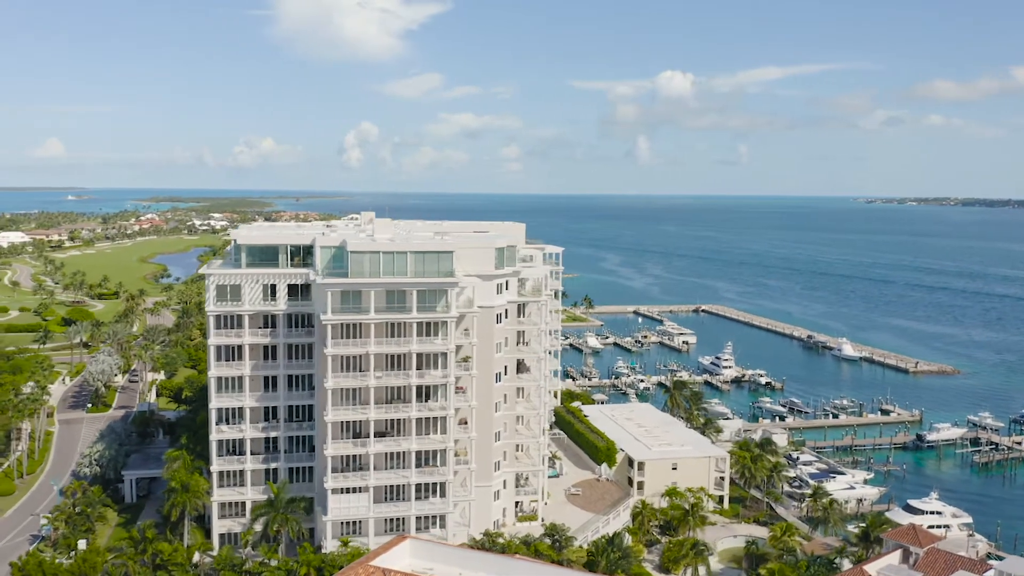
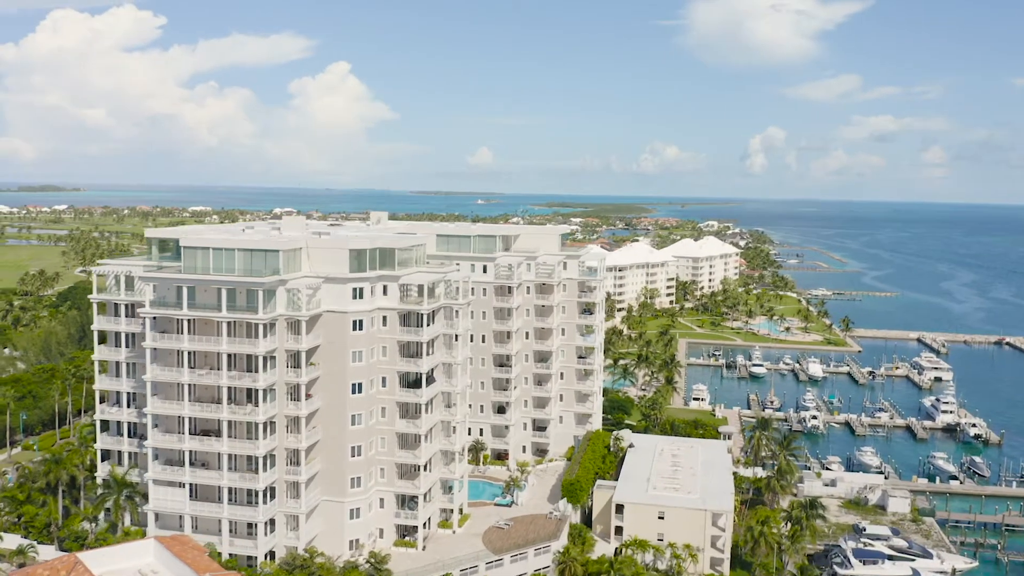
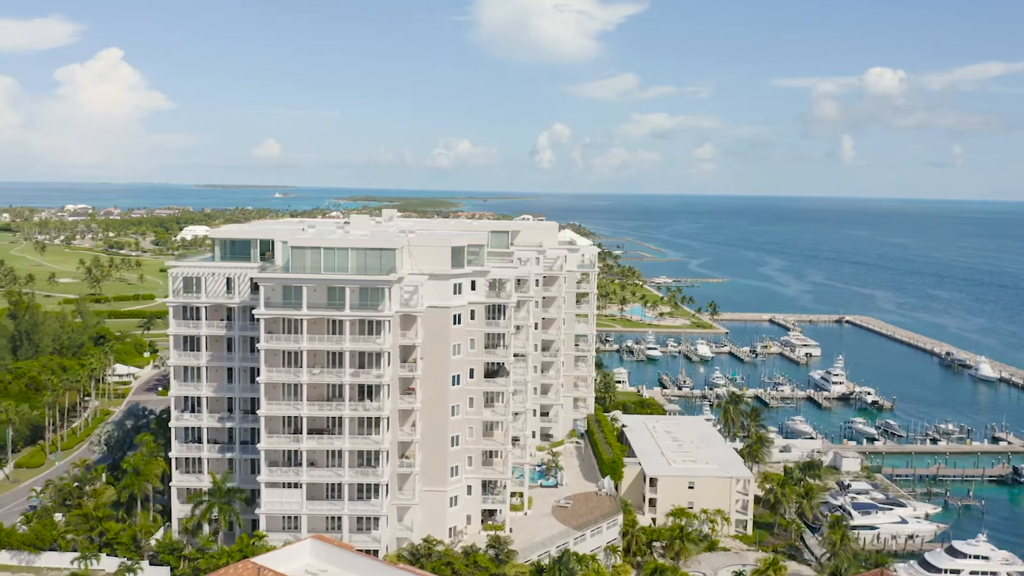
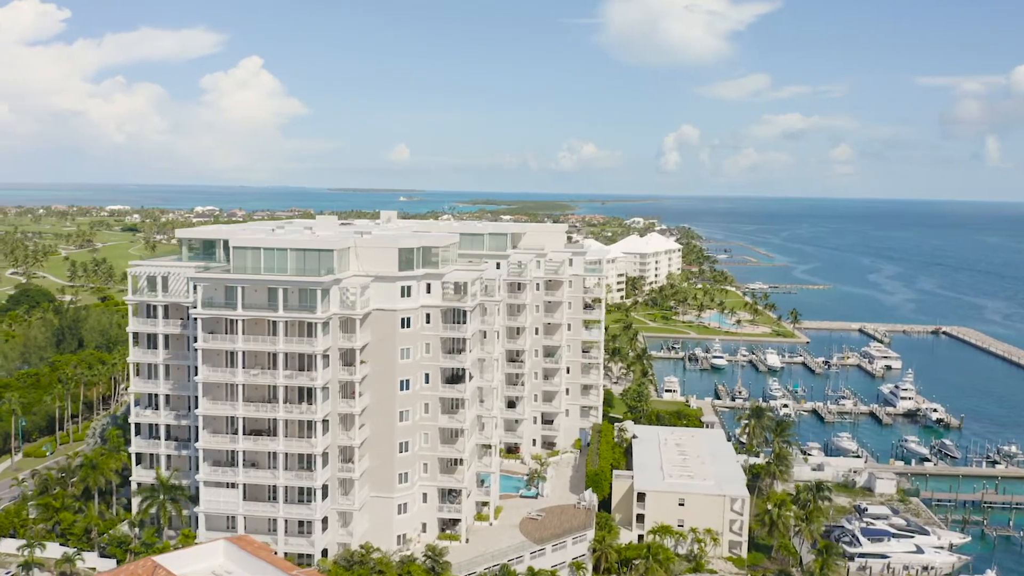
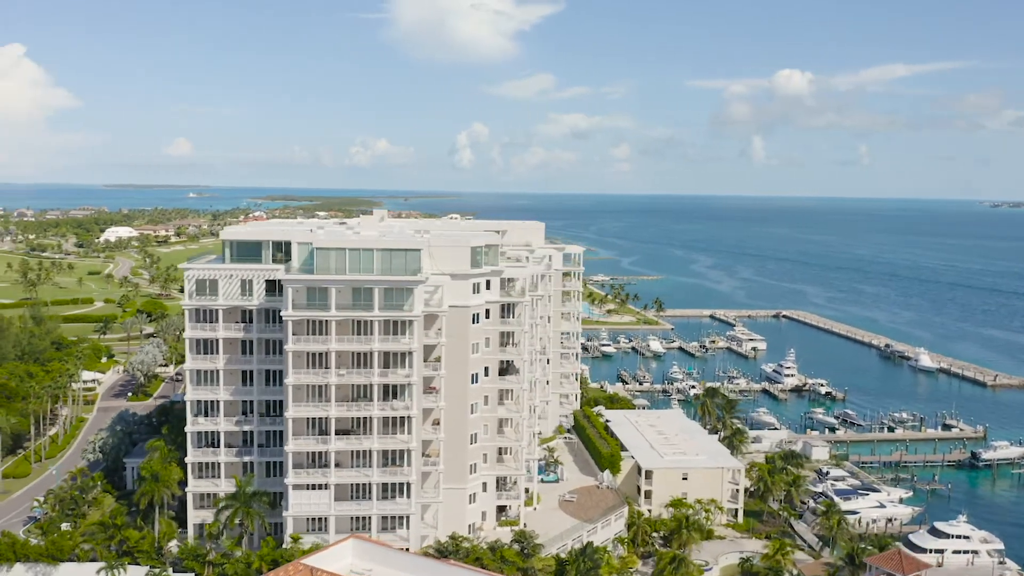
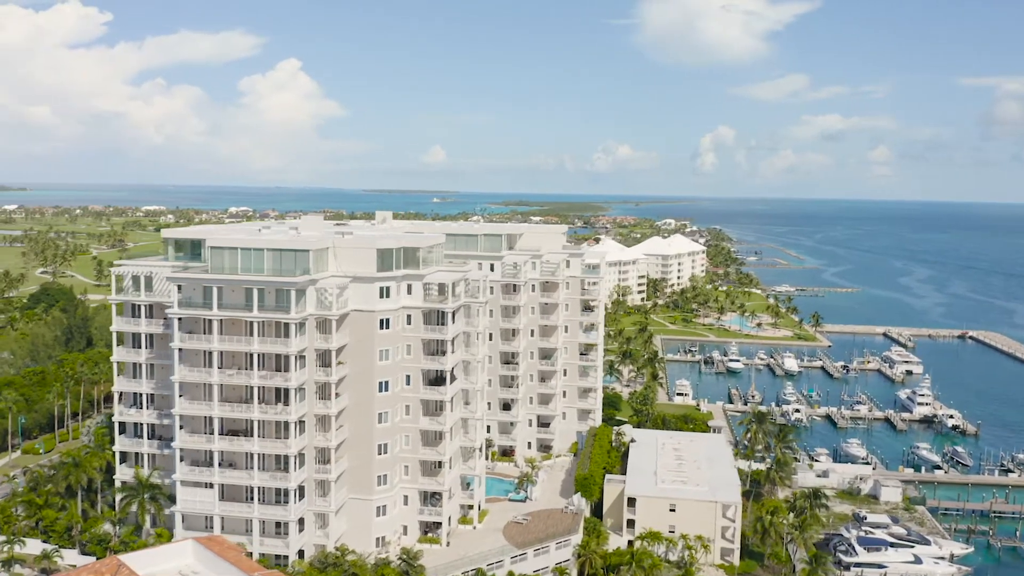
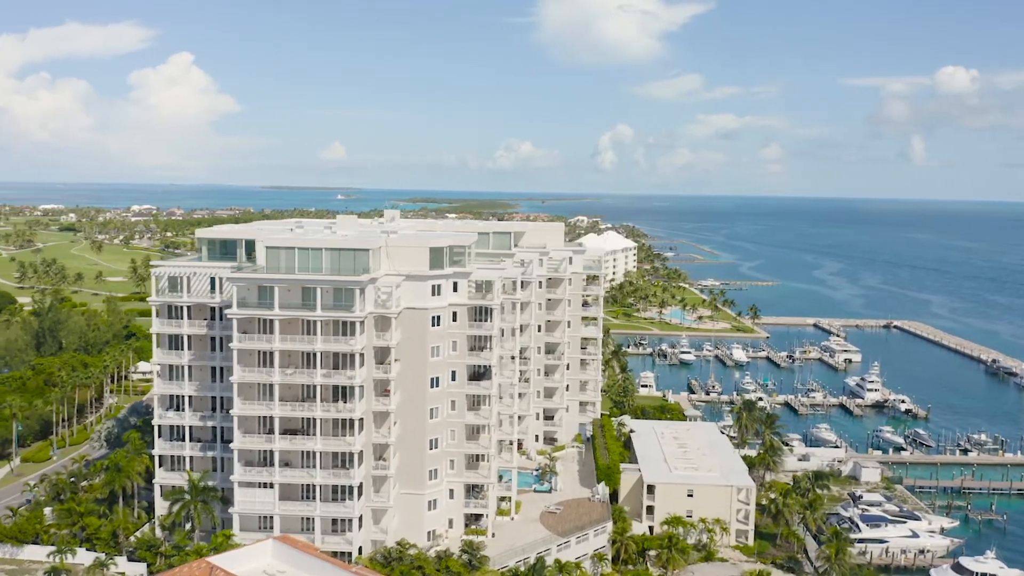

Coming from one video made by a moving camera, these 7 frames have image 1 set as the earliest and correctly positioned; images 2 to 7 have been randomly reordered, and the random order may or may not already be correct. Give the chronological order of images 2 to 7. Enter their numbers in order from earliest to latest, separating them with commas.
5, 3, 7, 4, 6, 2
